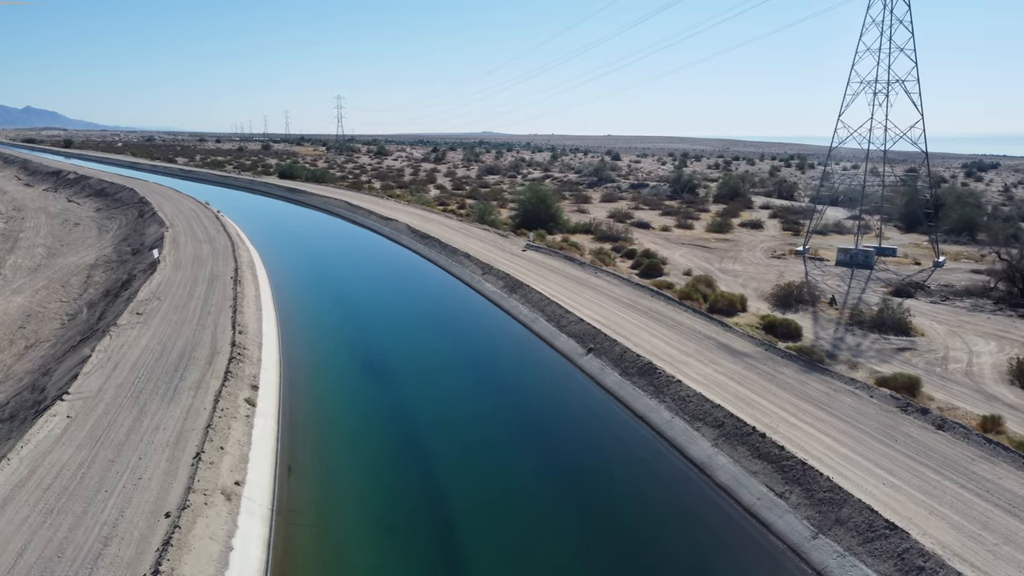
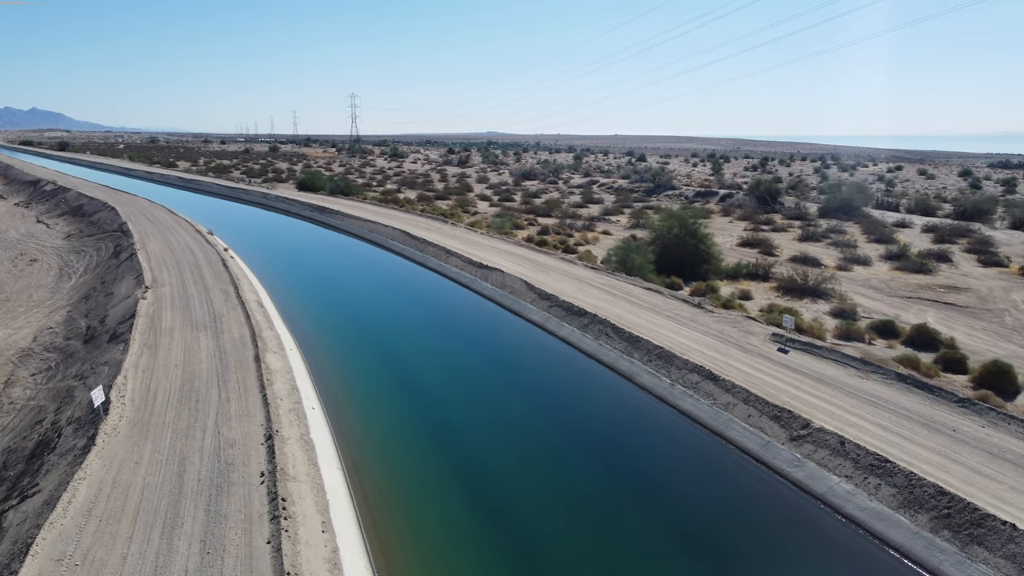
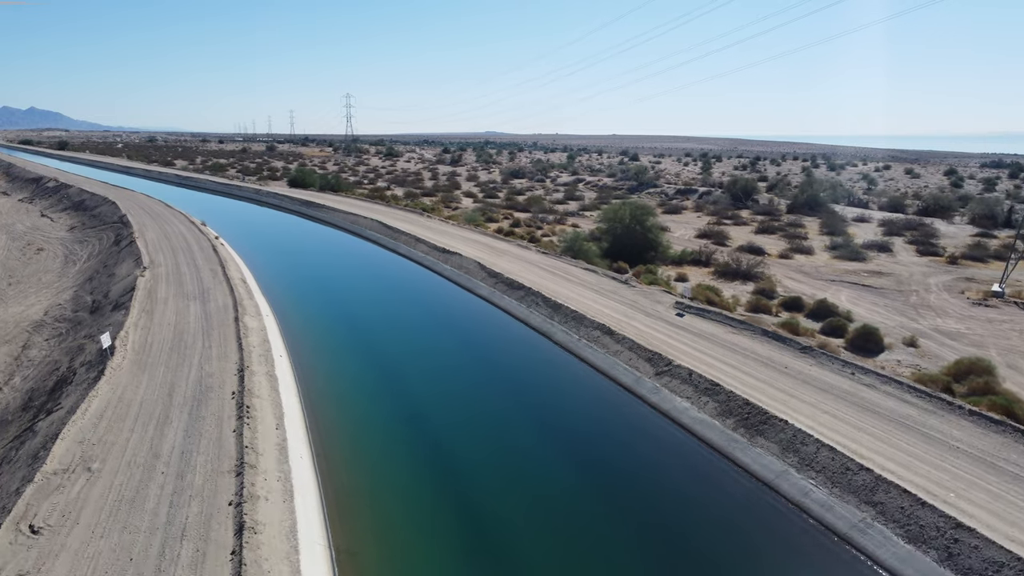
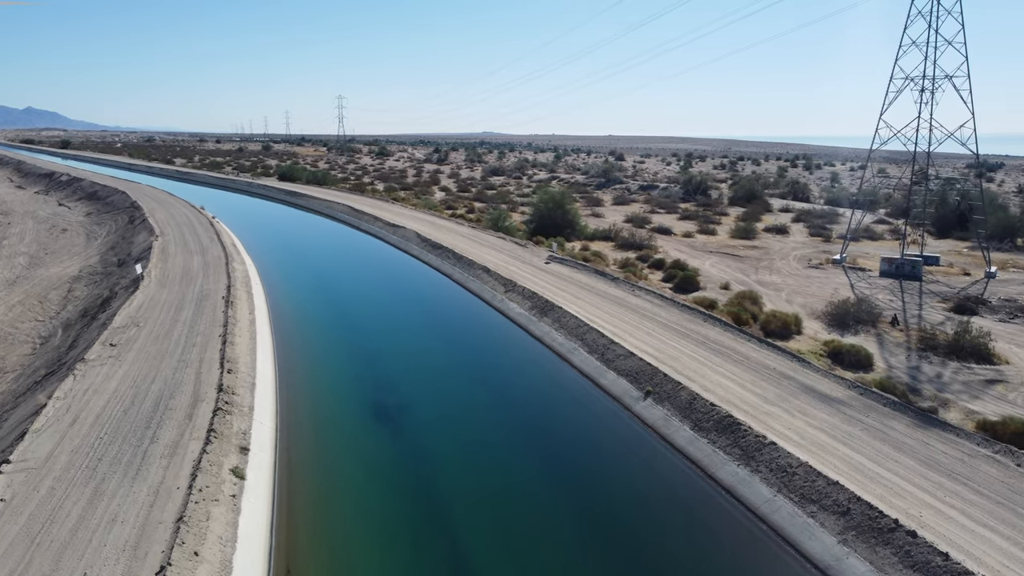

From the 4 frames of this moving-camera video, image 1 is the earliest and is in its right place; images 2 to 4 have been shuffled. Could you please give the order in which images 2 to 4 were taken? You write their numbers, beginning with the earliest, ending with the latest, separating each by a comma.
4, 3, 2
